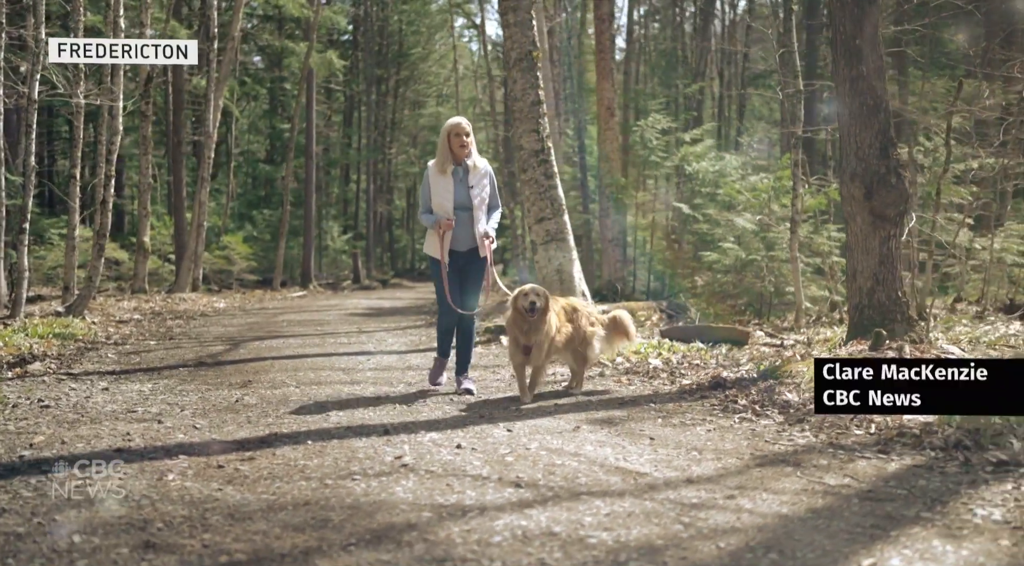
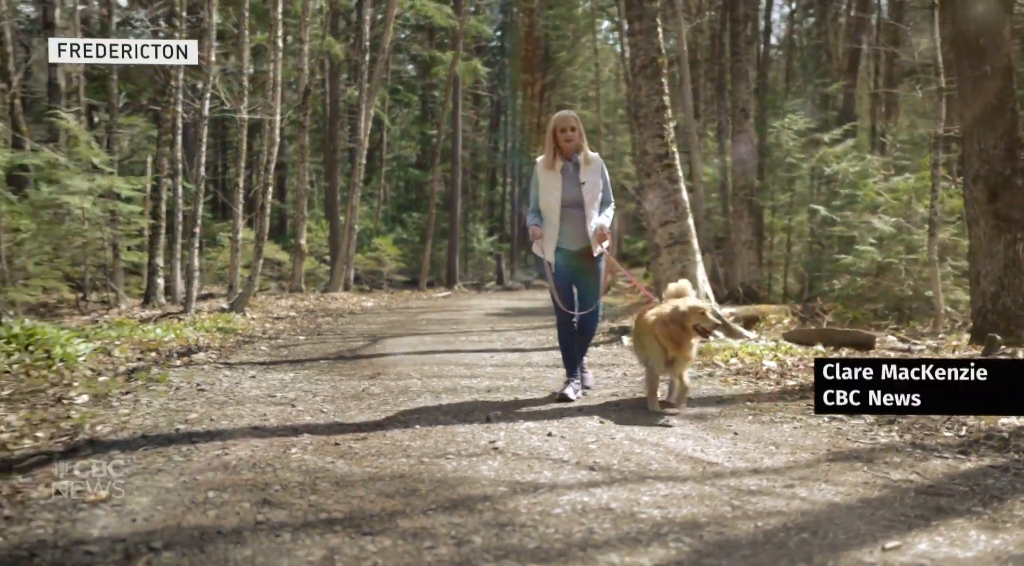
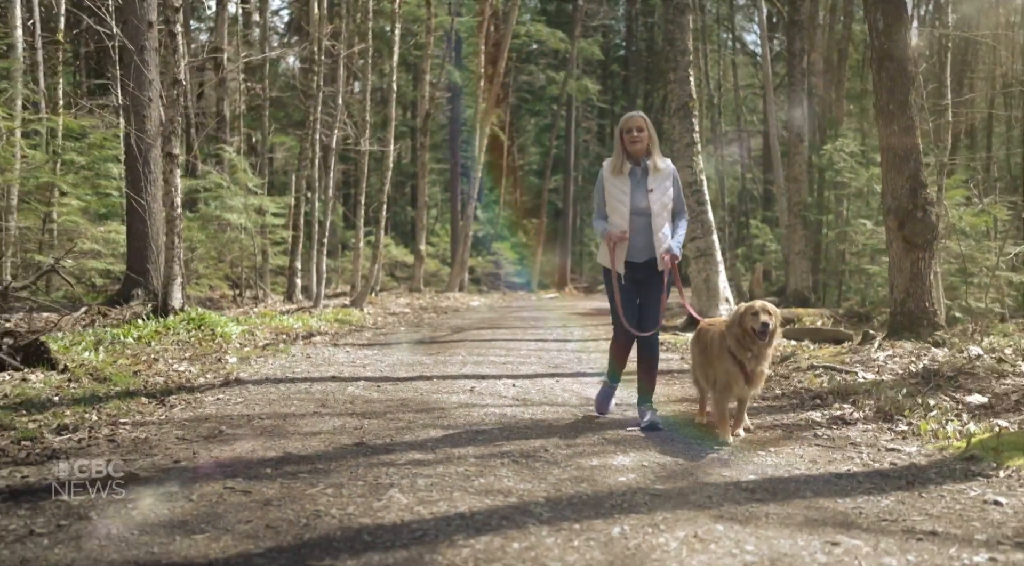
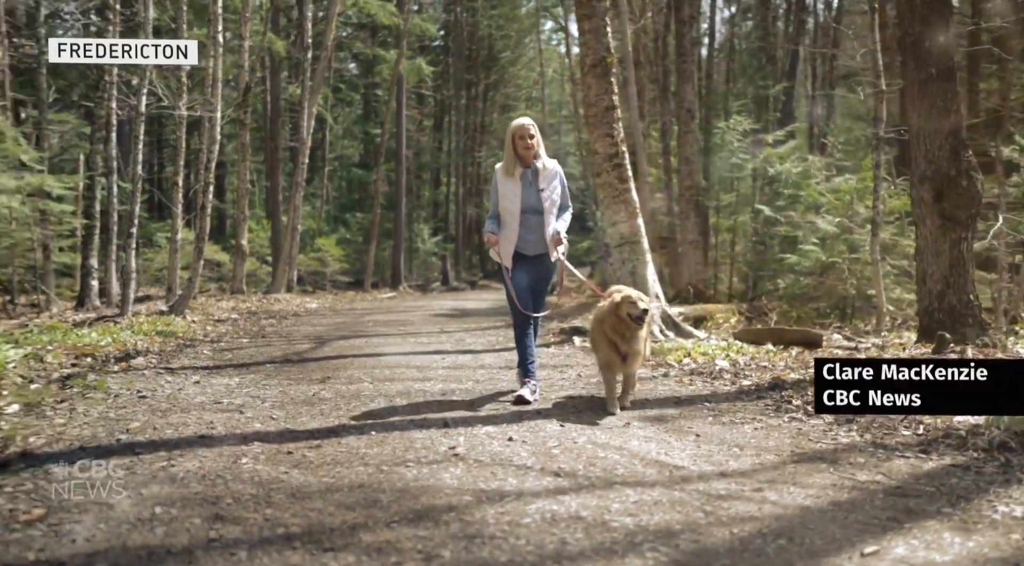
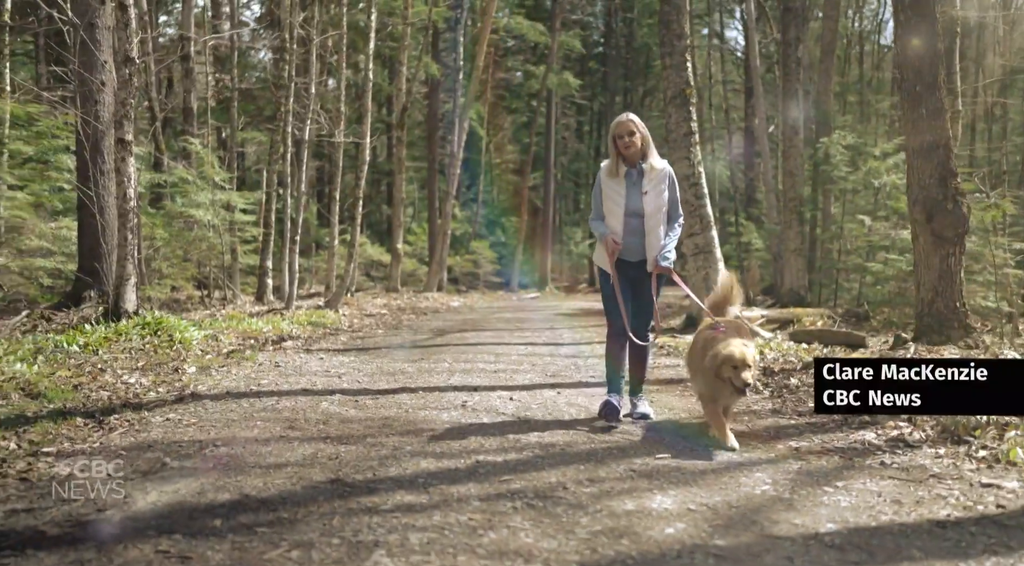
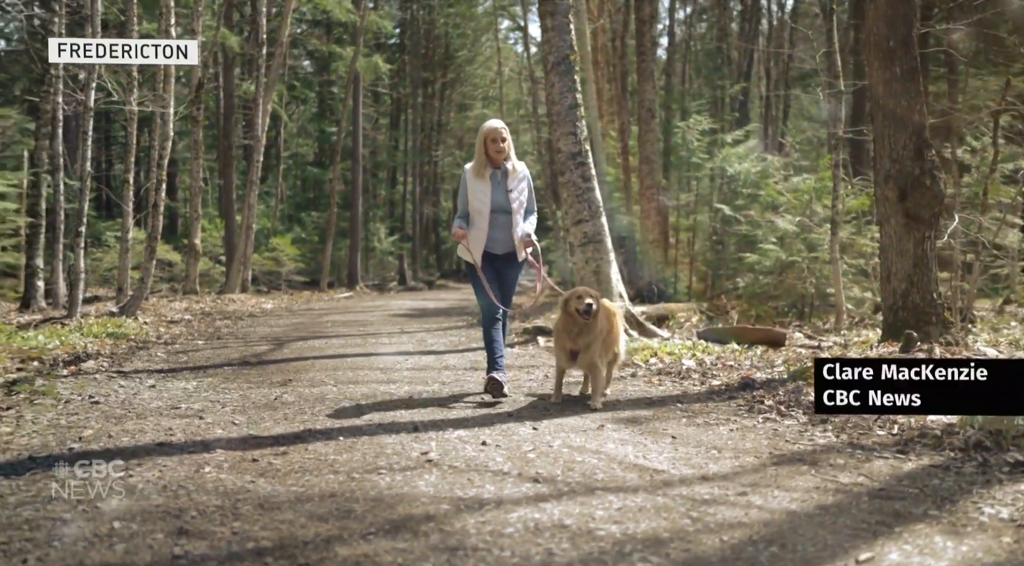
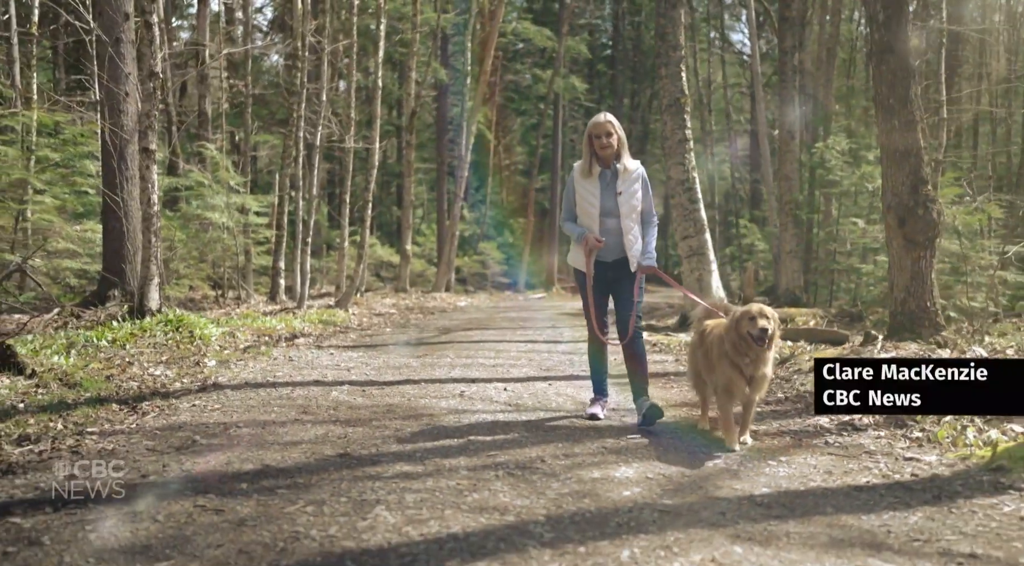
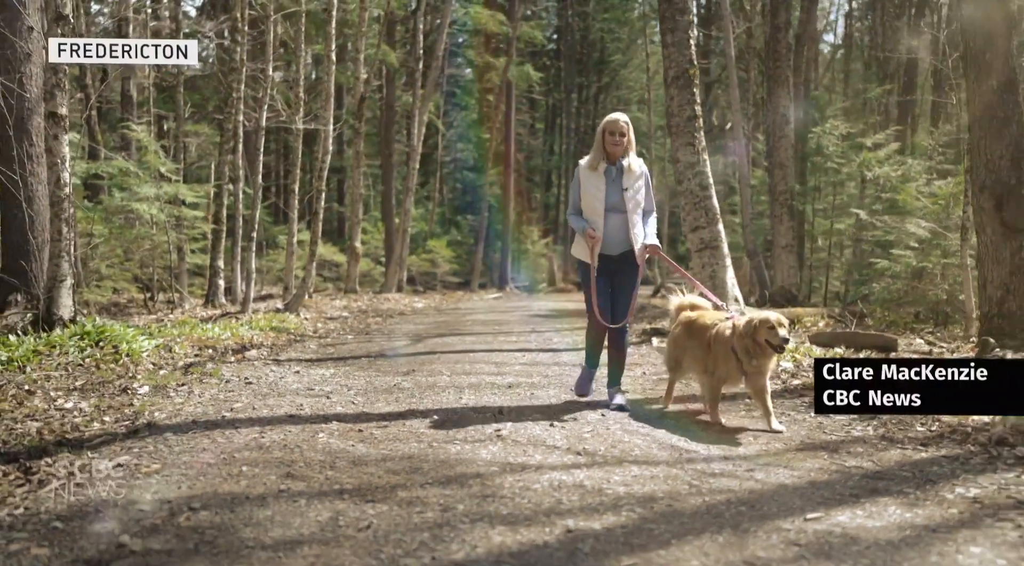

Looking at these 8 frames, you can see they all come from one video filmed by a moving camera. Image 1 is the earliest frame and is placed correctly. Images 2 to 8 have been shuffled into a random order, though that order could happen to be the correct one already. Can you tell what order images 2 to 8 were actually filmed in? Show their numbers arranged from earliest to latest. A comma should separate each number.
6, 4, 2, 8, 5, 7, 3
